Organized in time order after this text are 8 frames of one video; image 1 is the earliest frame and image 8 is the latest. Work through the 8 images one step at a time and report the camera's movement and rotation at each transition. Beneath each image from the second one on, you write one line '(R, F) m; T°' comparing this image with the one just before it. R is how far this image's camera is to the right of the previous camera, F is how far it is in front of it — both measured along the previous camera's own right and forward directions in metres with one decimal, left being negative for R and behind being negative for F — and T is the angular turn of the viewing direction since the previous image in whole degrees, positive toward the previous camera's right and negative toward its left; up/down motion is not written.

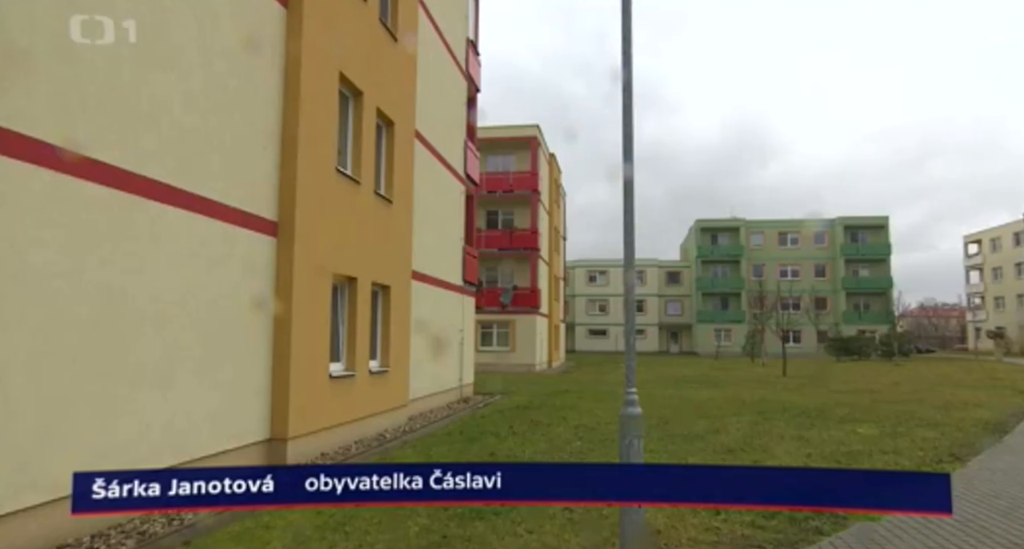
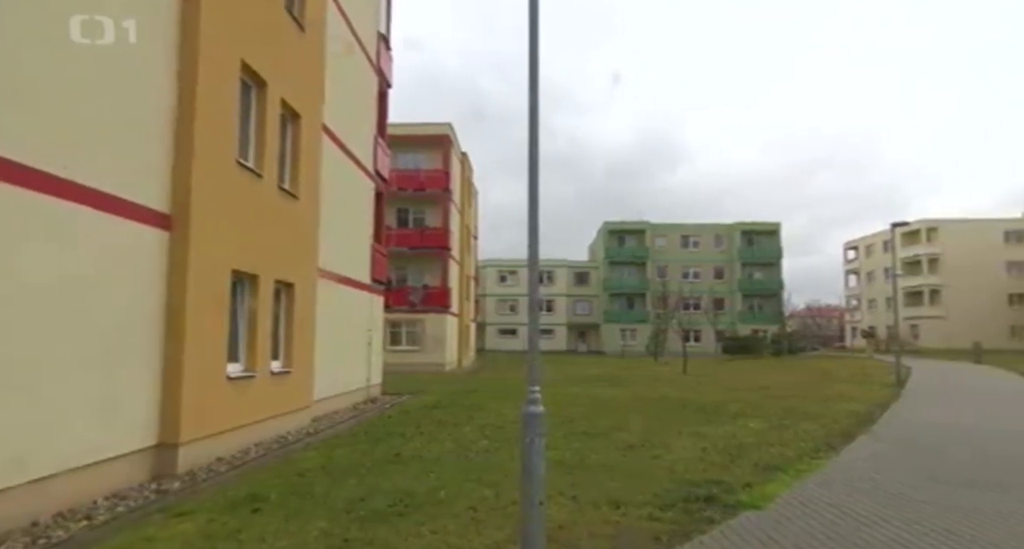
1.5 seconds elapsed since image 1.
(+0.4, 0.0) m; +7°
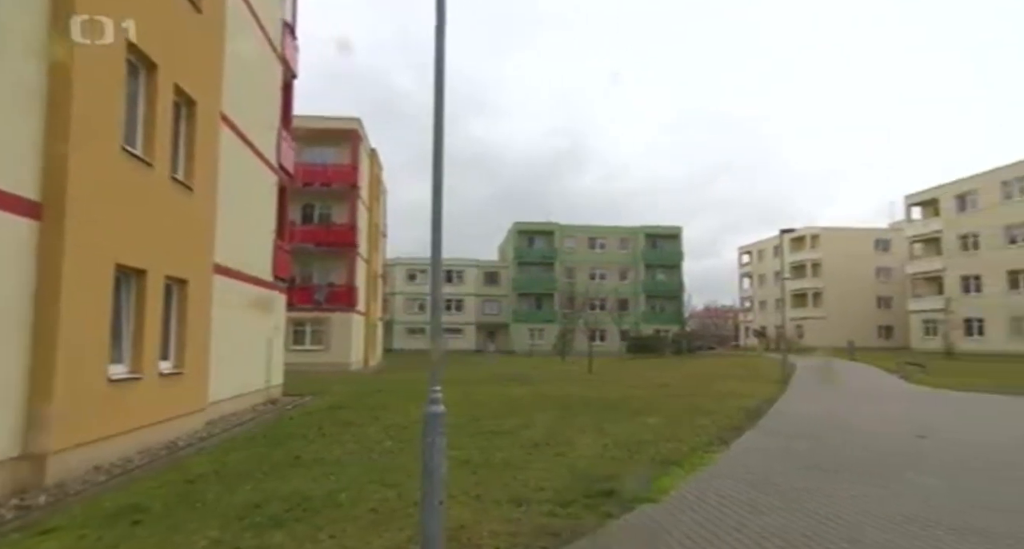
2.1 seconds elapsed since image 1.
(+0.4, 0.0) m; +7°
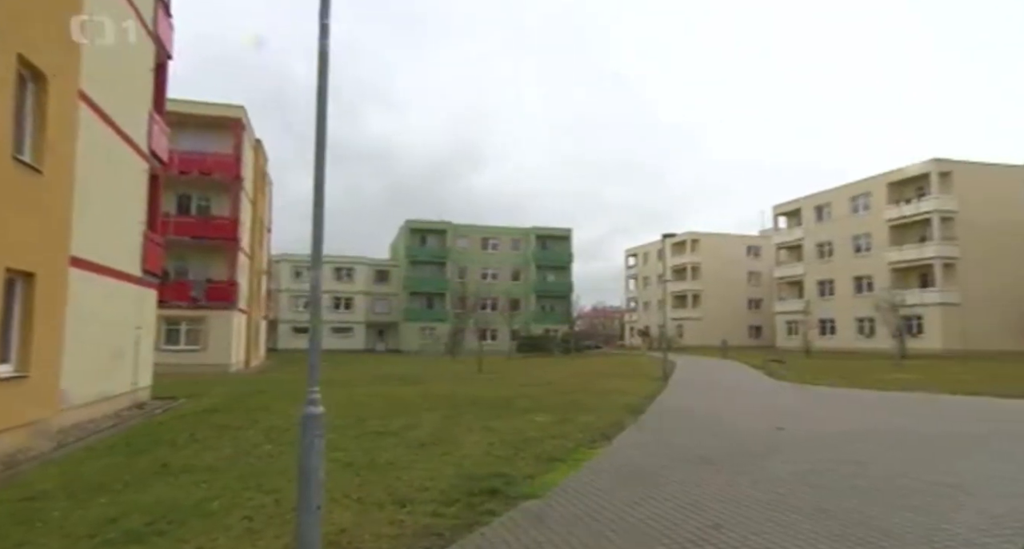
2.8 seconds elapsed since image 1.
(+0.5, -0.1) m; +8°
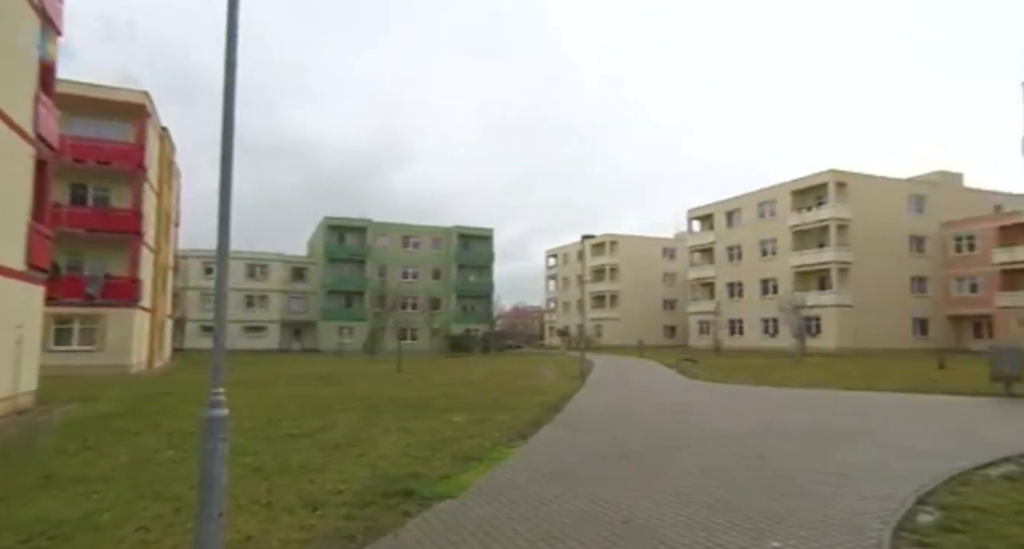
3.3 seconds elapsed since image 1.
(+0.3, 0.0) m; +6°
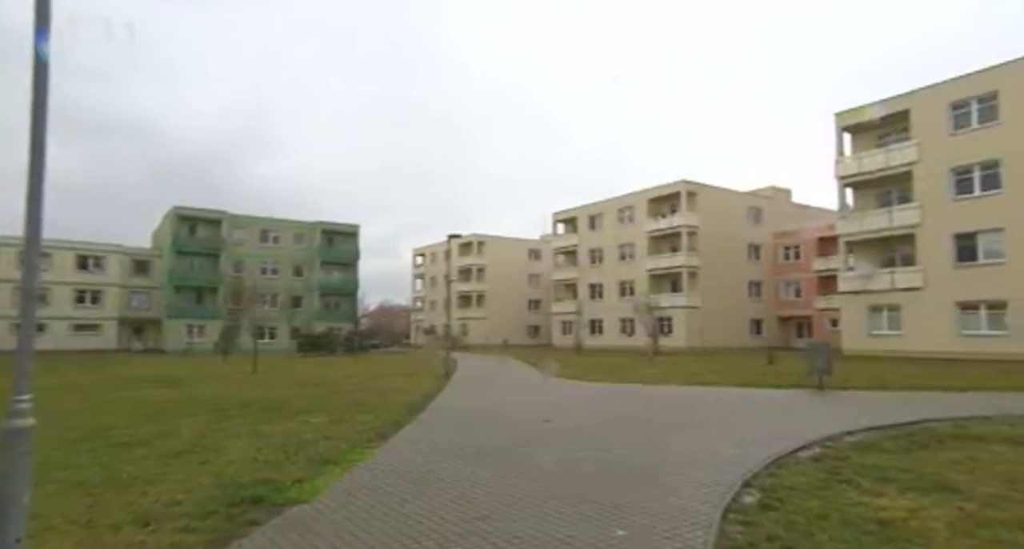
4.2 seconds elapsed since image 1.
(+0.5, -0.1) m; +11°
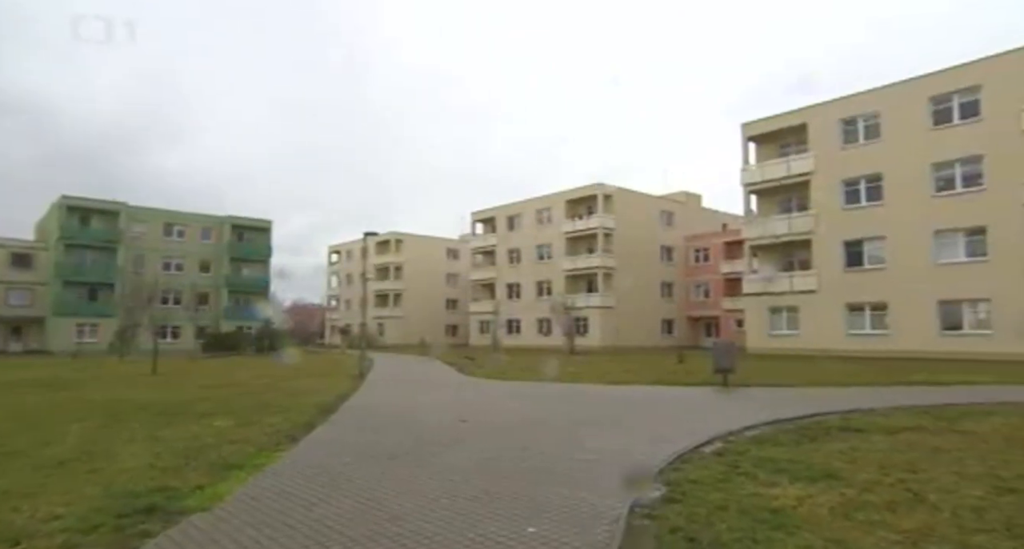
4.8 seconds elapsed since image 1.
(+0.4, 0.0) m; +6°
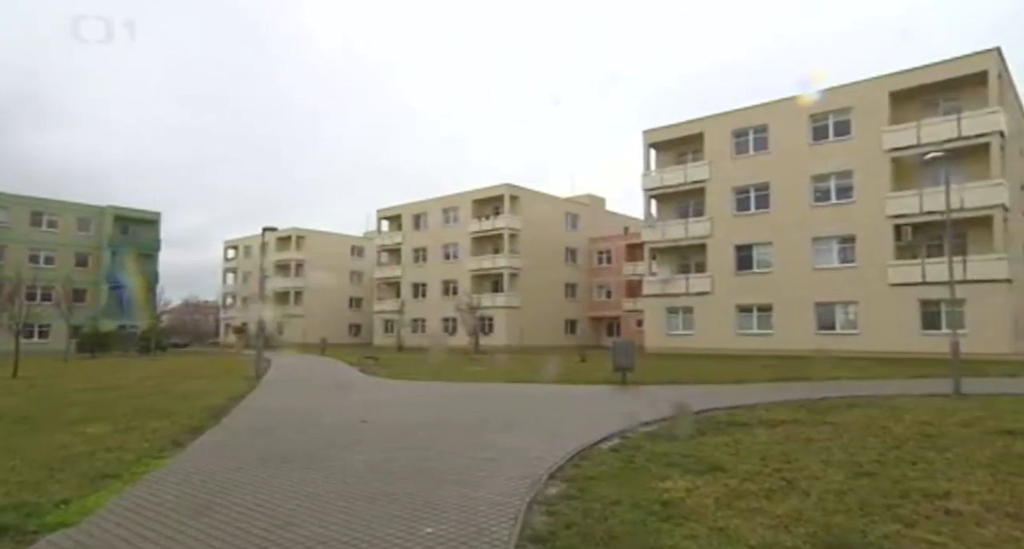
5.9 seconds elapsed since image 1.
(+0.4, 0.0) m; +7°
